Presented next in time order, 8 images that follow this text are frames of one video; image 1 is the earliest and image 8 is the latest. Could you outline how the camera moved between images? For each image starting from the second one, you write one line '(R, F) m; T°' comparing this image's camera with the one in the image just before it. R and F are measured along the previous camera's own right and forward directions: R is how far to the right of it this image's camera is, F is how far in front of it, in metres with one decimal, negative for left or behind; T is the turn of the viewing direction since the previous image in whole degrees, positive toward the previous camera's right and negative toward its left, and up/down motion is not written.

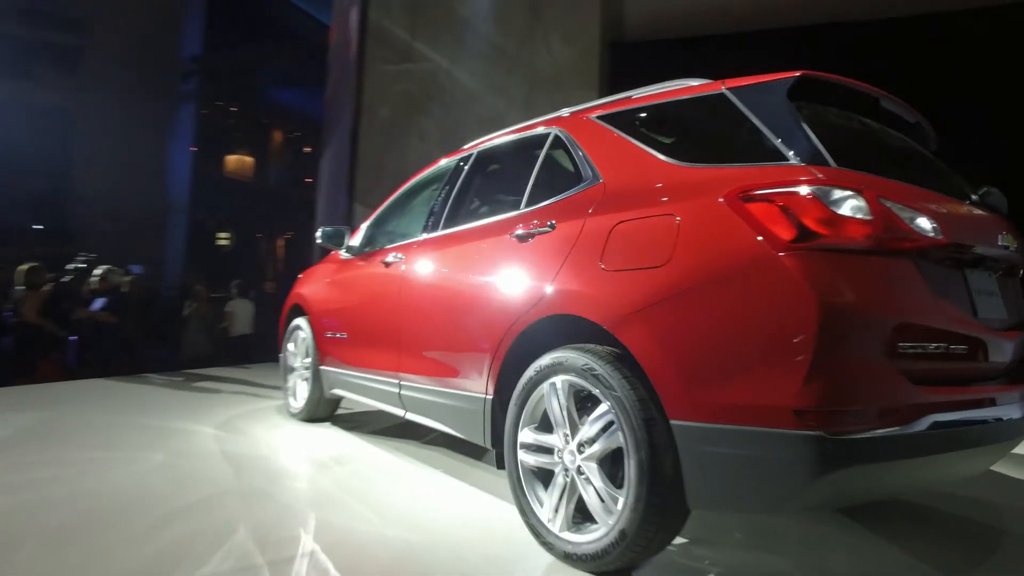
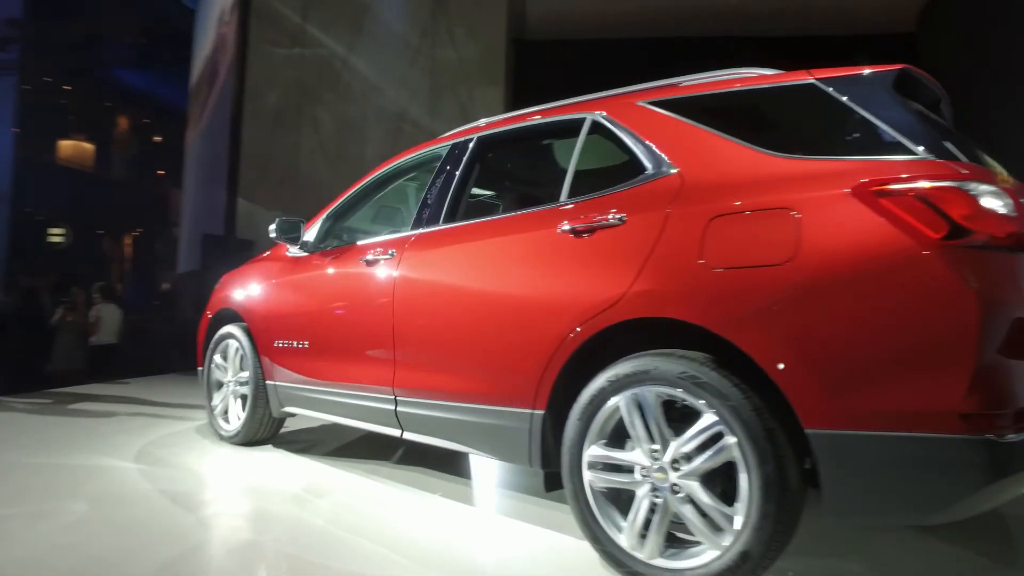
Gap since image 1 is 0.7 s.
(-0.6, +0.3) m; +12°
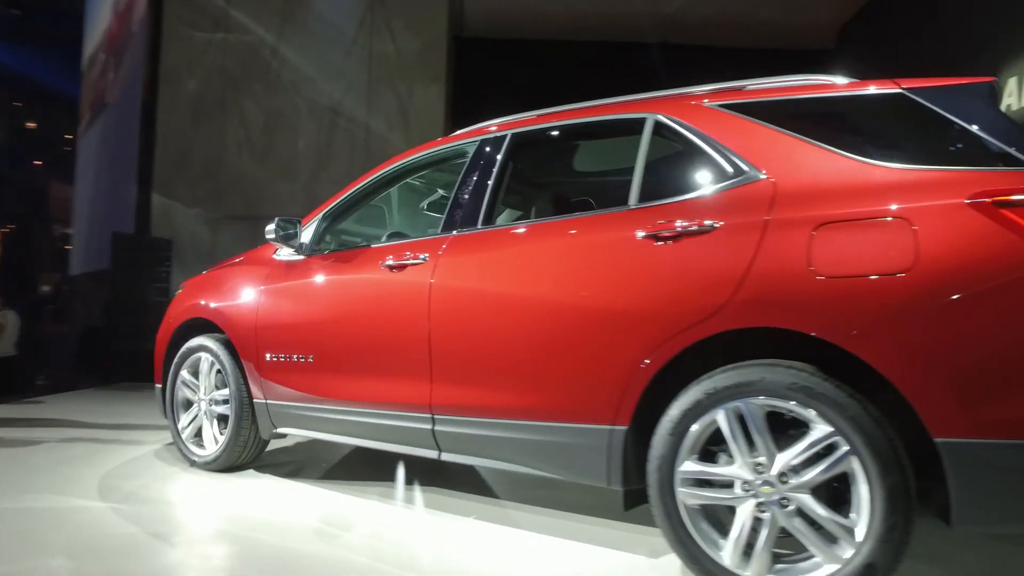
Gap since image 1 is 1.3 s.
(-0.5, +0.2) m; +9°
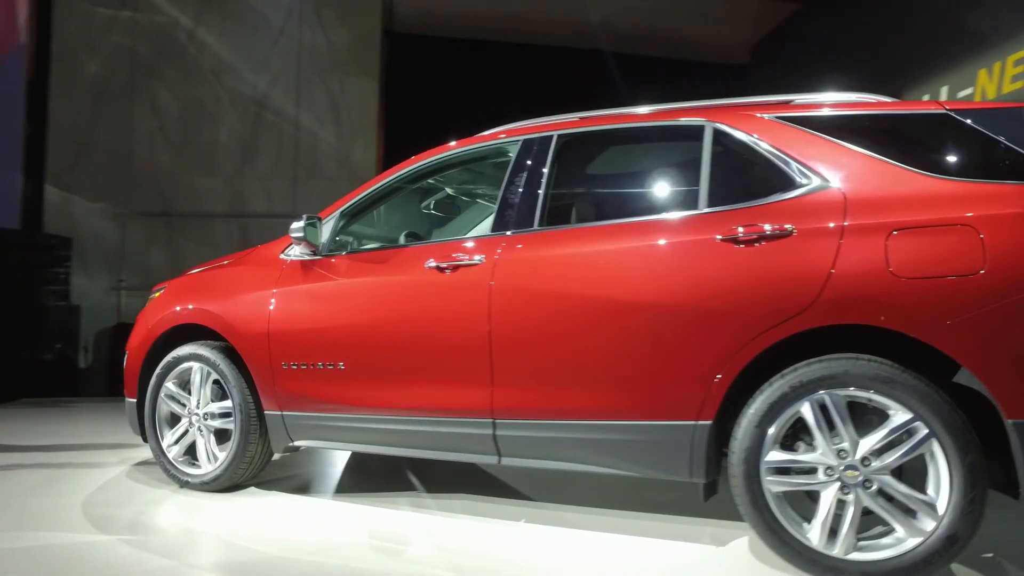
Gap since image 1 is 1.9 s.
(-0.6, +0.1) m; +10°
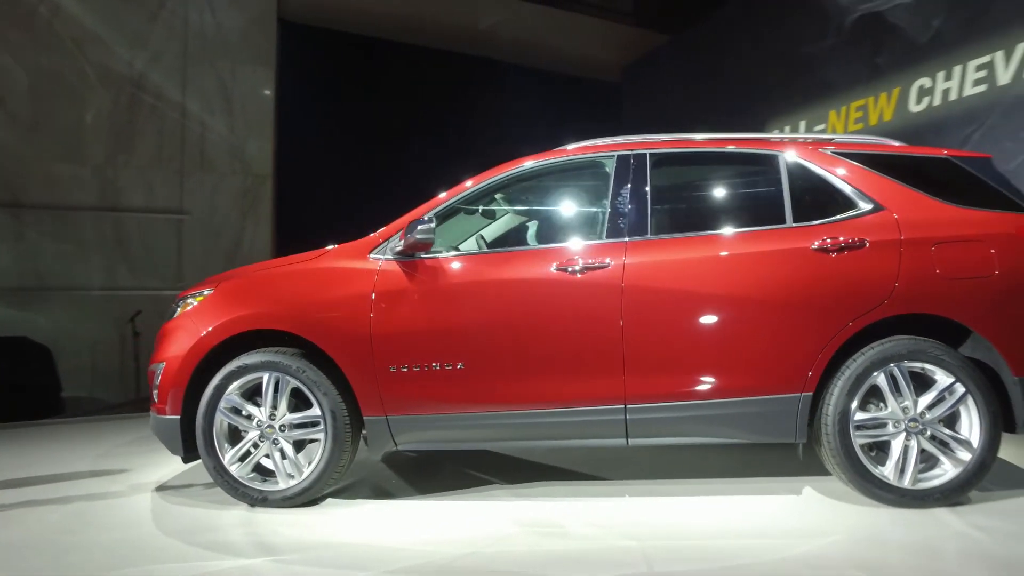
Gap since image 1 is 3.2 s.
(-1.3, 0.0) m; +18°
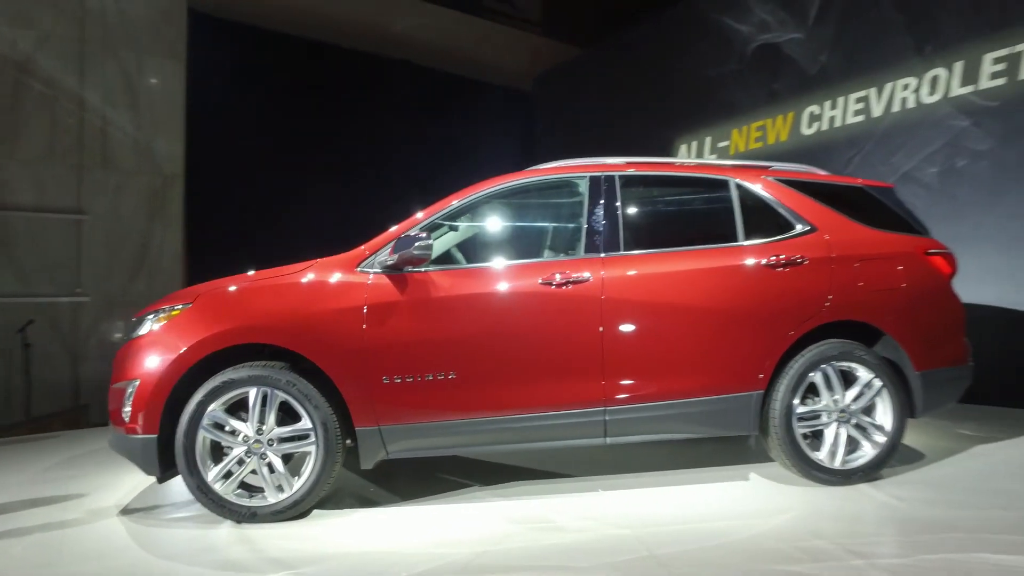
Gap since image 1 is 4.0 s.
(-0.4, -0.1) m; +10°
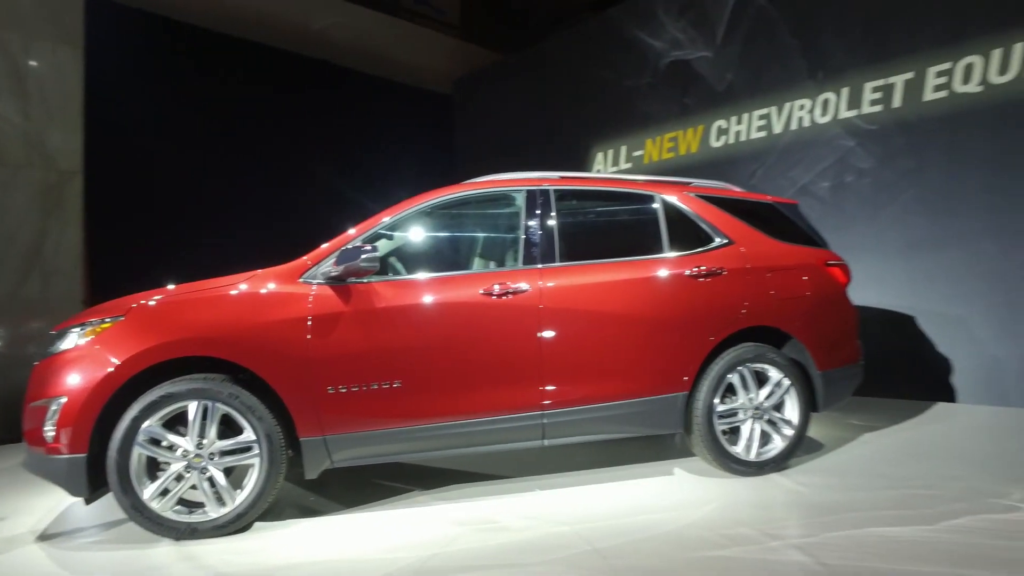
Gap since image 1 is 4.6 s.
(-0.1, -0.1) m; +8°
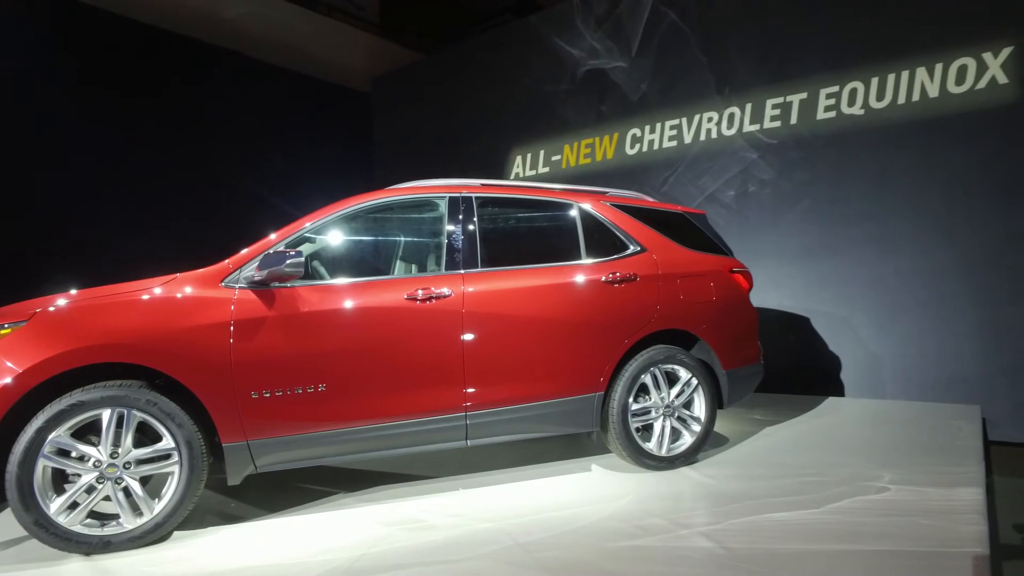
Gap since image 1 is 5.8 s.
(0.0, -0.1) m; +7°
